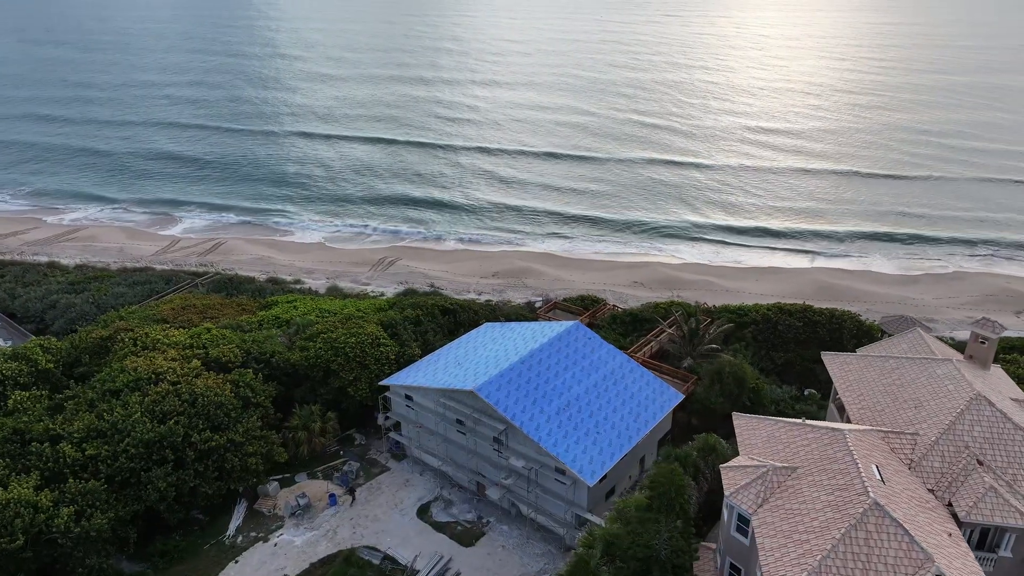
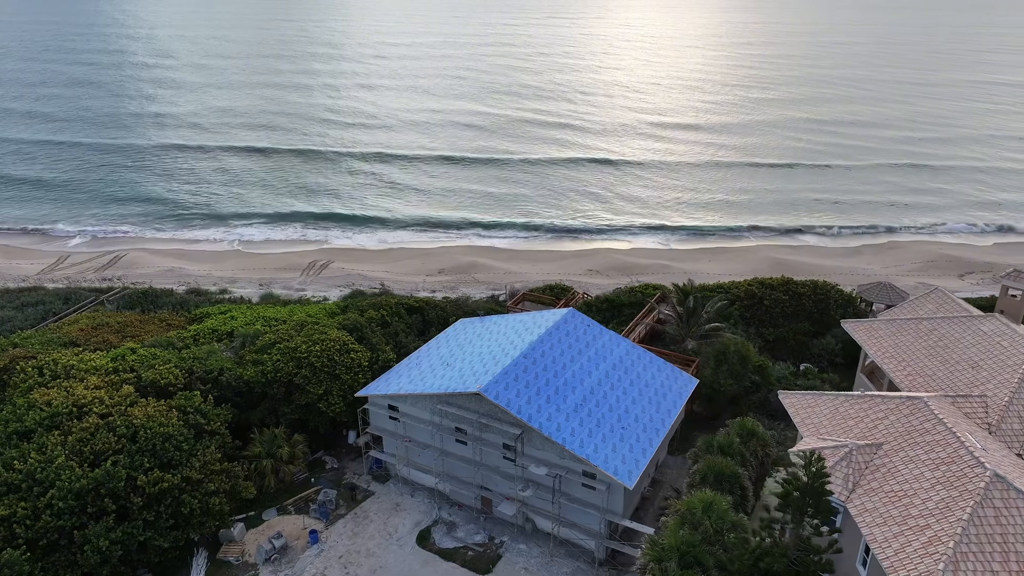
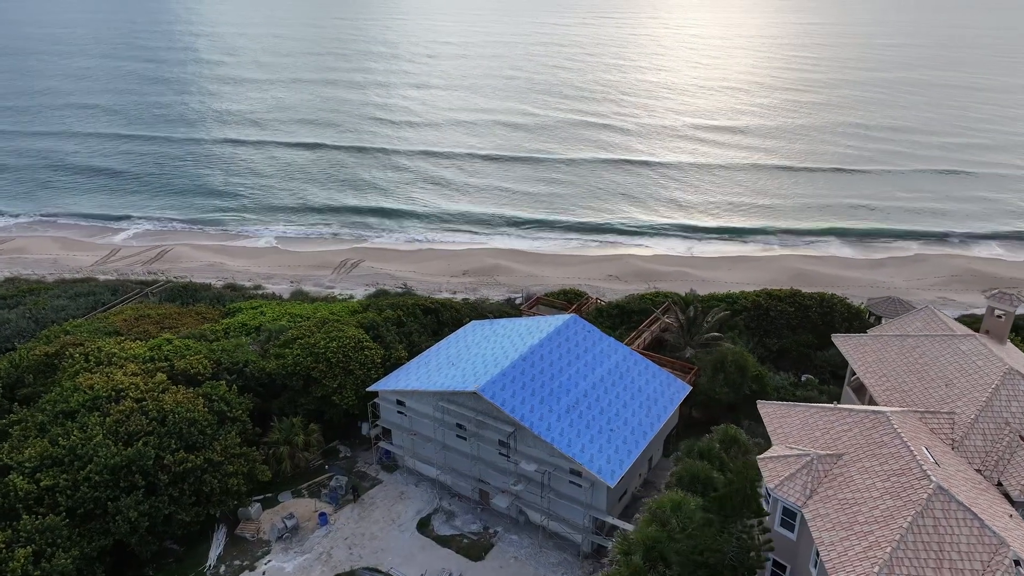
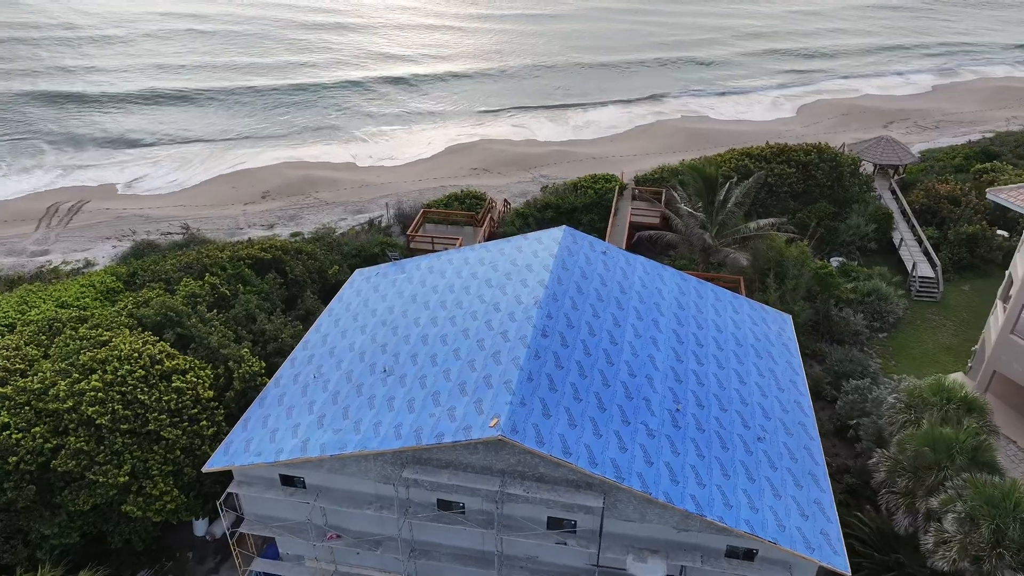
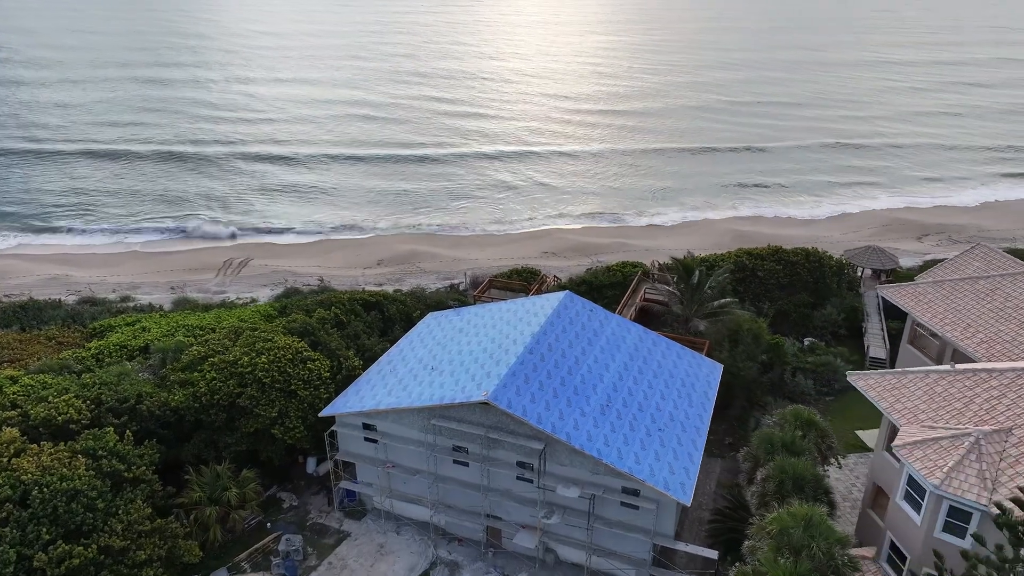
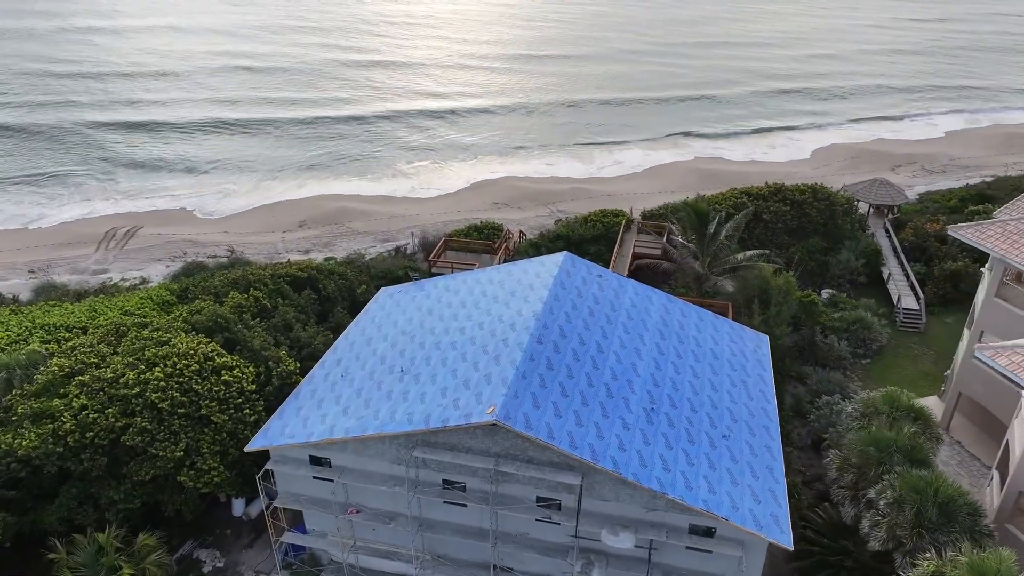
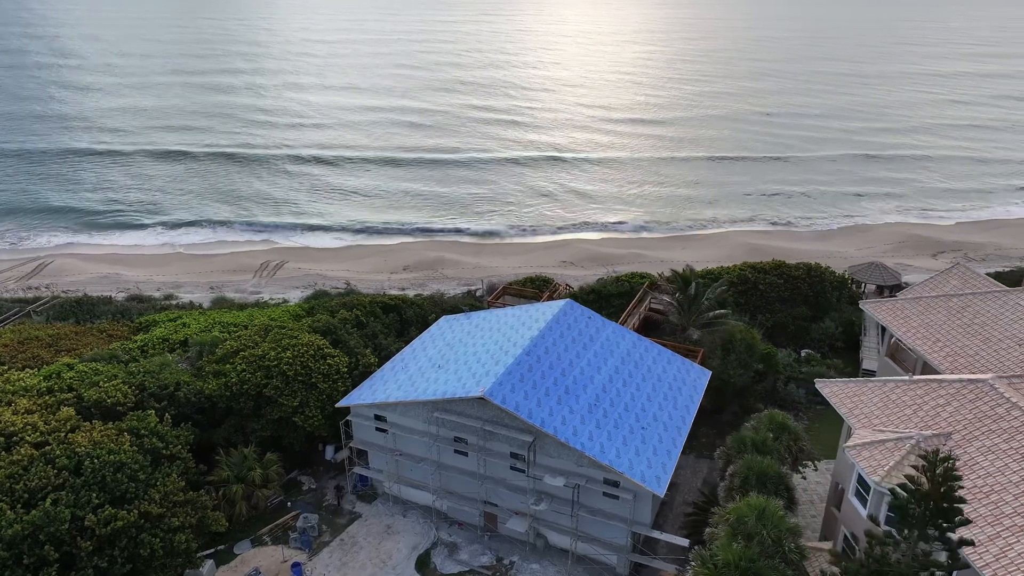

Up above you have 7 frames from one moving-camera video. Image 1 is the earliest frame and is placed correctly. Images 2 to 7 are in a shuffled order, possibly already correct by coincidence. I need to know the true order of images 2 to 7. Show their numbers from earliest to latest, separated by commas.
3, 2, 7, 5, 6, 4
